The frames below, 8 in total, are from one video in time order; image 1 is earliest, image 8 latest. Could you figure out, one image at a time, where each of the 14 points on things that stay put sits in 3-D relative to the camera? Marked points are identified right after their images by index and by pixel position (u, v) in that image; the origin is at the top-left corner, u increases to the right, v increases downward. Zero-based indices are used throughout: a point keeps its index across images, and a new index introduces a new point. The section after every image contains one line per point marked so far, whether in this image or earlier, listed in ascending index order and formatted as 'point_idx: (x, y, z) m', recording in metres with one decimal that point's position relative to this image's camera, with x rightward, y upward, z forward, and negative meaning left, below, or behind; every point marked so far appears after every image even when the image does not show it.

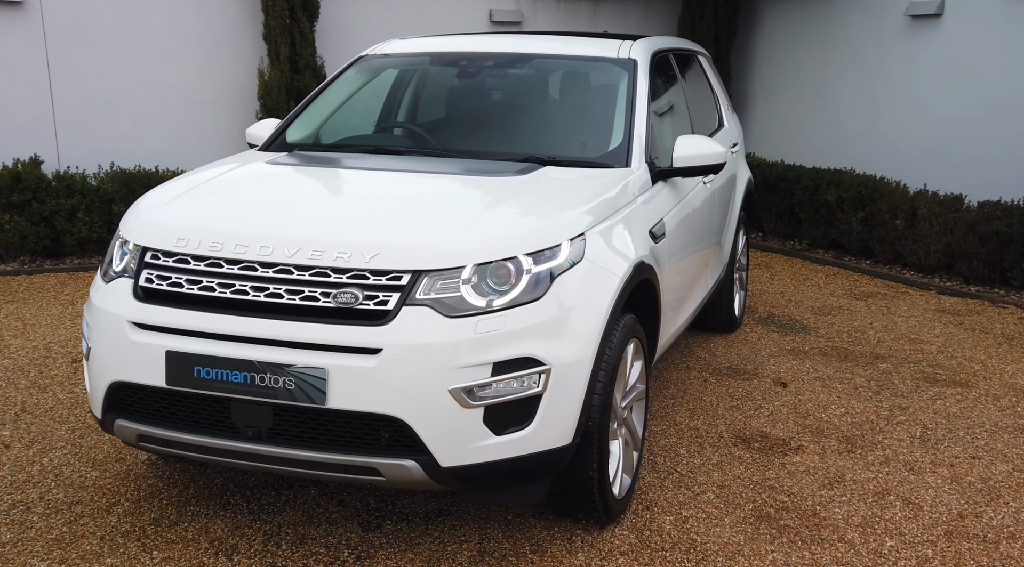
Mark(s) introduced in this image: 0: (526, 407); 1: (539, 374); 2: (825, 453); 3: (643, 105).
0: (+0.1, -0.4, +2.9) m
1: (+0.1, -0.3, +2.9) m
2: (+1.3, -0.7, +4.2) m
3: (+0.5, +0.8, +4.2) m
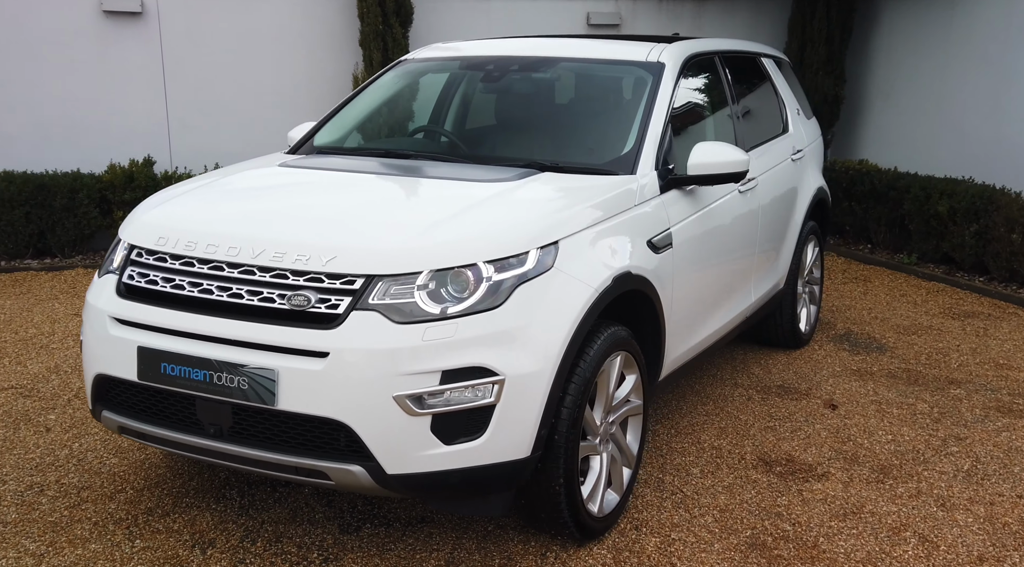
0: (-0.1, -0.4, +2.9) m
1: (-0.1, -0.3, +2.8) m
2: (+1.4, -0.8, +4.0) m
3: (+0.6, +0.7, +4.1) m
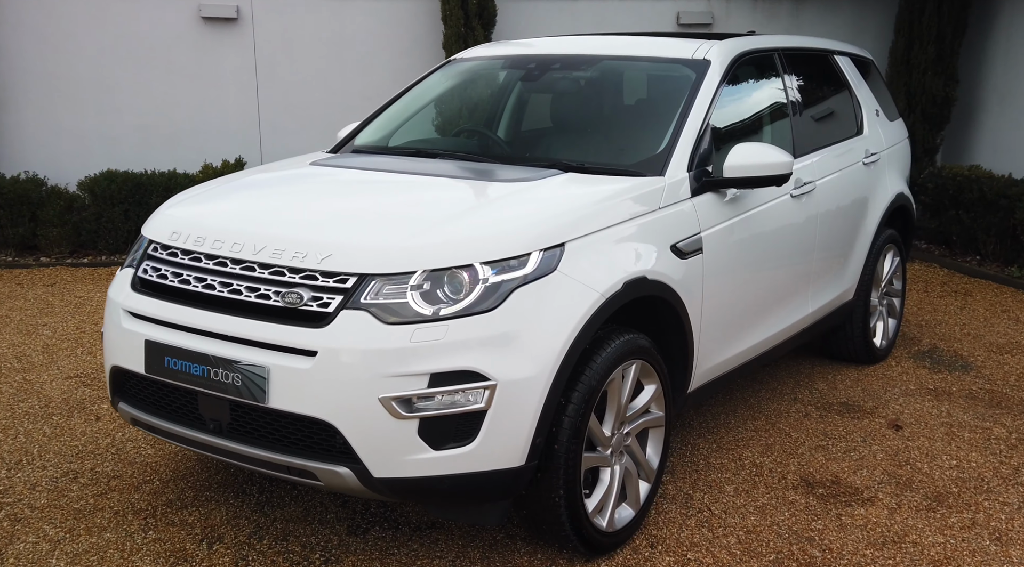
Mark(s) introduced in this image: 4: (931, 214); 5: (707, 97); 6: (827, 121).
0: (-0.1, -0.4, +2.8) m
1: (-0.1, -0.3, +2.8) m
2: (+1.4, -0.8, +3.7) m
3: (+0.7, +0.7, +3.9) m
4: (+4.2, +0.7, +9.7) m
5: (+0.8, +0.7, +3.9) m
6: (+1.6, +0.8, +4.9) m
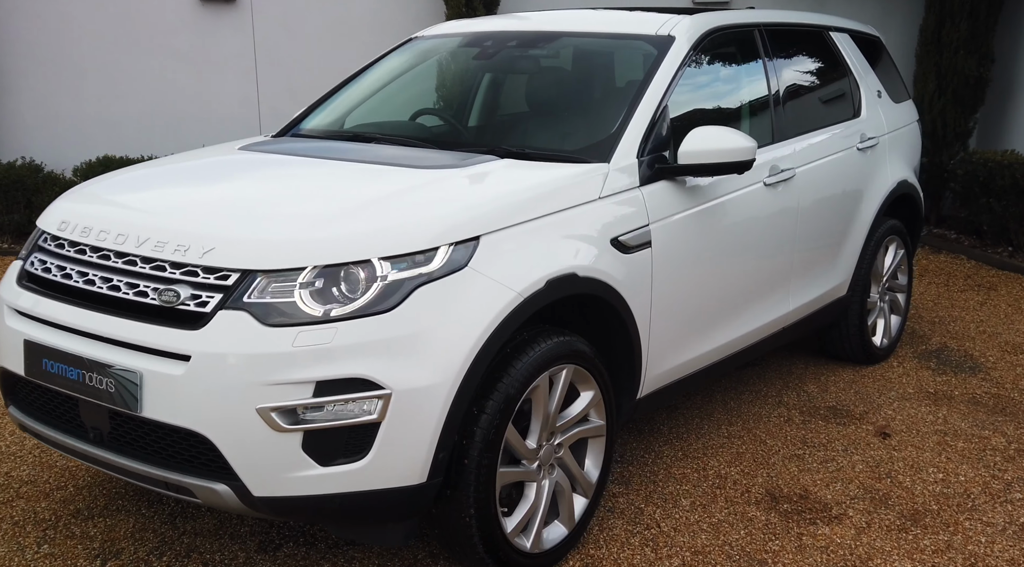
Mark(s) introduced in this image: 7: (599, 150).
0: (-0.4, -0.4, +2.5) m
1: (-0.3, -0.3, +2.5) m
2: (+1.2, -0.8, +3.3) m
3: (+0.5, +0.7, +3.6) m
4: (+4.2, +0.8, +9.2) m
5: (+0.6, +0.8, +3.6) m
6: (+1.4, +0.8, +4.6) m
7: (+0.3, +0.5, +3.4) m
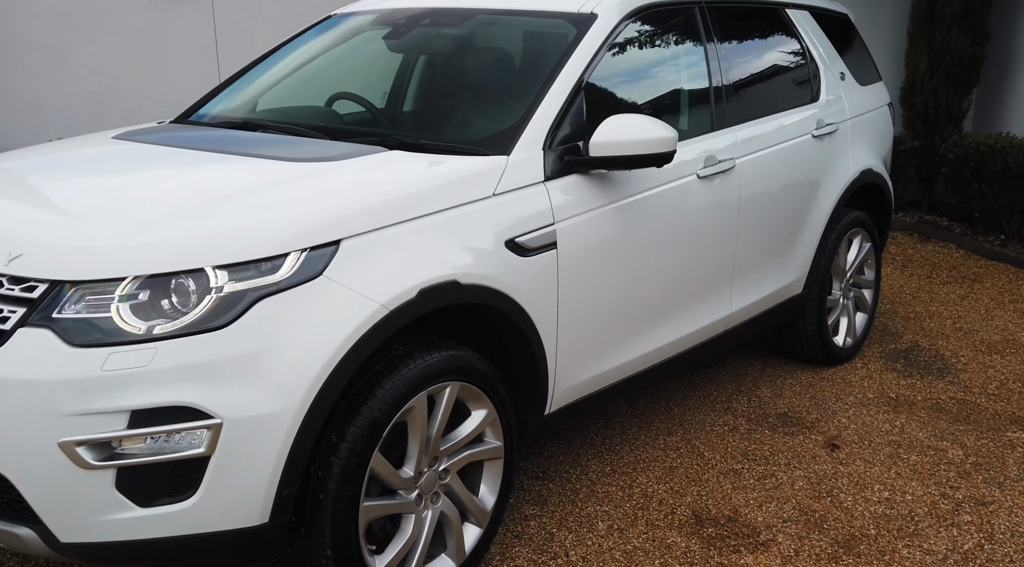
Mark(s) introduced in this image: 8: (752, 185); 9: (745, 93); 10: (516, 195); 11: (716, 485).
0: (-0.7, -0.4, +2.2) m
1: (-0.7, -0.3, +2.2) m
2: (+0.9, -0.9, +3.0) m
3: (+0.2, +0.7, +3.2) m
4: (+4.0, +0.9, +8.8) m
5: (+0.2, +0.7, +3.3) m
6: (+1.1, +0.8, +4.2) m
7: (0.0, +0.4, +3.0) m
8: (+1.0, +0.4, +3.9) m
9: (+1.0, +0.8, +4.1) m
10: (0.0, +0.3, +2.9) m
11: (+0.7, -0.7, +3.5) m
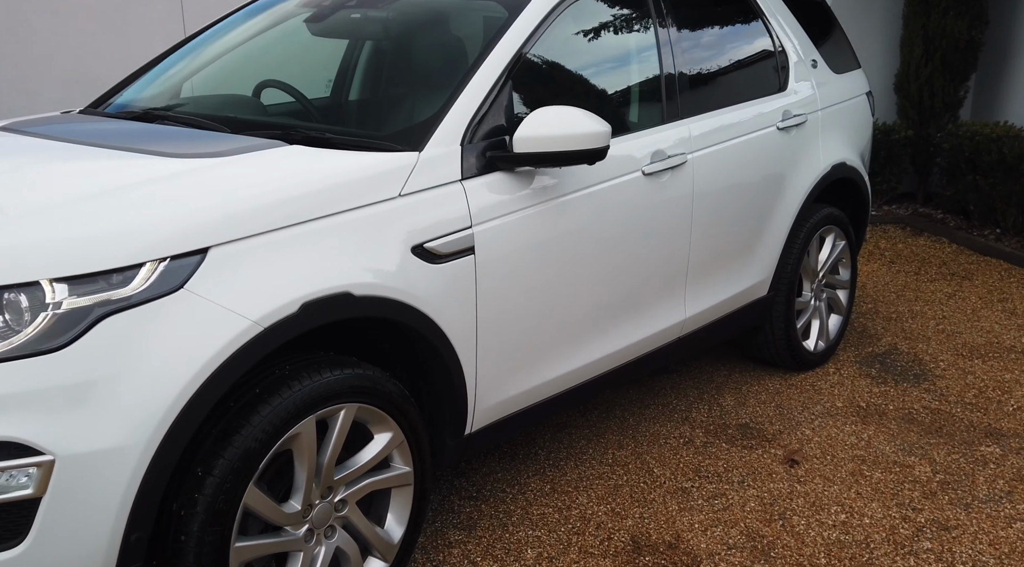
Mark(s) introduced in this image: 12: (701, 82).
0: (-1.0, -0.5, +2.0) m
1: (-0.9, -0.4, +1.9) m
2: (+0.6, -0.9, +2.8) m
3: (0.0, +0.7, +3.0) m
4: (+3.8, +0.9, +8.5) m
5: (0.0, +0.7, +3.0) m
6: (+0.9, +0.8, +3.9) m
7: (-0.3, +0.4, +2.8) m
8: (+0.7, +0.4, +3.7) m
9: (+0.7, +0.8, +3.8) m
10: (-0.2, +0.2, +2.6) m
11: (+0.5, -0.7, +3.3) m
12: (+0.7, +0.8, +3.7) m
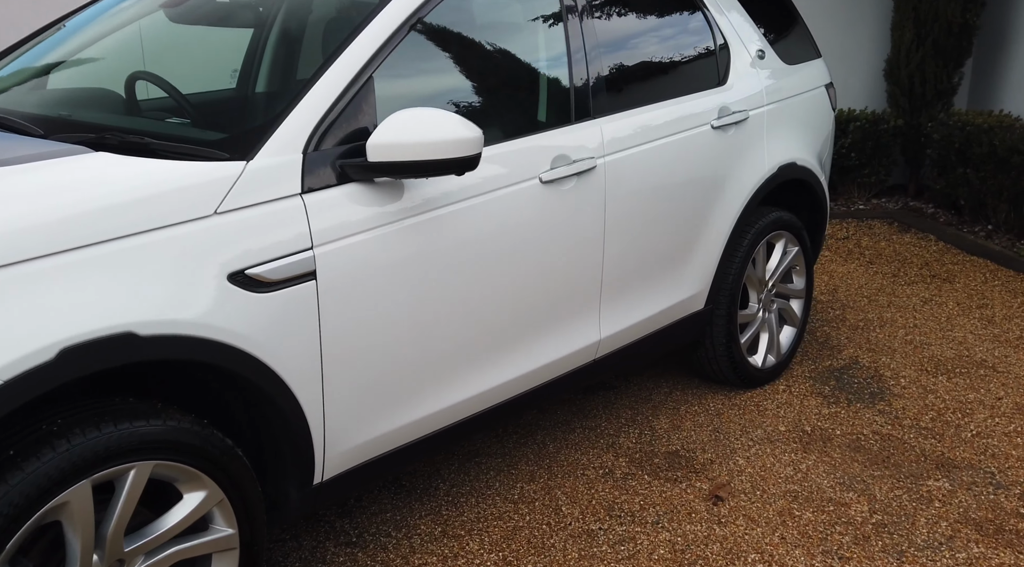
0: (-1.3, -0.5, +1.6) m
1: (-1.3, -0.4, +1.6) m
2: (+0.3, -0.9, +2.4) m
3: (-0.4, +0.6, +2.6) m
4: (+3.5, +0.9, +8.1) m
5: (-0.4, +0.7, +2.7) m
6: (+0.5, +0.8, +3.6) m
7: (-0.6, +0.3, +2.4) m
8: (+0.4, +0.3, +3.3) m
9: (+0.4, +0.7, +3.4) m
10: (-0.6, +0.2, +2.3) m
11: (+0.1, -0.8, +3.0) m
12: (+0.3, +0.7, +3.4) m
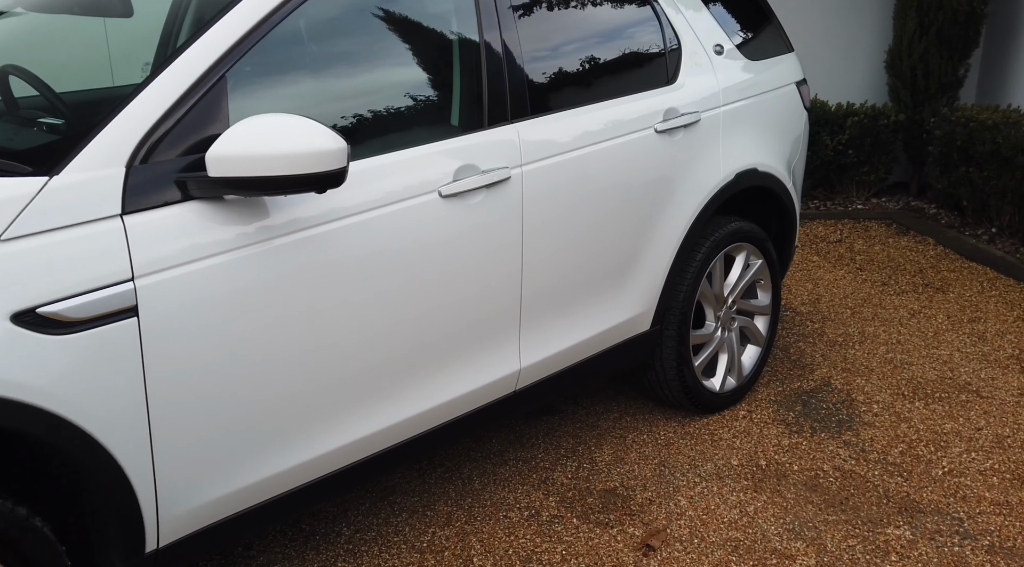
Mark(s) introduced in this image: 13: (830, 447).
0: (-1.7, -0.6, +1.3) m
1: (-1.6, -0.5, +1.3) m
2: (0.0, -1.0, +2.1) m
3: (-0.7, +0.5, +2.3) m
4: (+3.3, +0.9, +7.7) m
5: (-0.6, +0.6, +2.3) m
6: (+0.3, +0.7, +3.2) m
7: (-0.9, +0.3, +2.1) m
8: (+0.1, +0.2, +3.0) m
9: (+0.1, +0.7, +3.1) m
10: (-0.9, +0.1, +2.0) m
11: (-0.1, -0.9, +2.6) m
12: (+0.1, +0.7, +3.0) m
13: (+1.2, -0.6, +3.6) m
